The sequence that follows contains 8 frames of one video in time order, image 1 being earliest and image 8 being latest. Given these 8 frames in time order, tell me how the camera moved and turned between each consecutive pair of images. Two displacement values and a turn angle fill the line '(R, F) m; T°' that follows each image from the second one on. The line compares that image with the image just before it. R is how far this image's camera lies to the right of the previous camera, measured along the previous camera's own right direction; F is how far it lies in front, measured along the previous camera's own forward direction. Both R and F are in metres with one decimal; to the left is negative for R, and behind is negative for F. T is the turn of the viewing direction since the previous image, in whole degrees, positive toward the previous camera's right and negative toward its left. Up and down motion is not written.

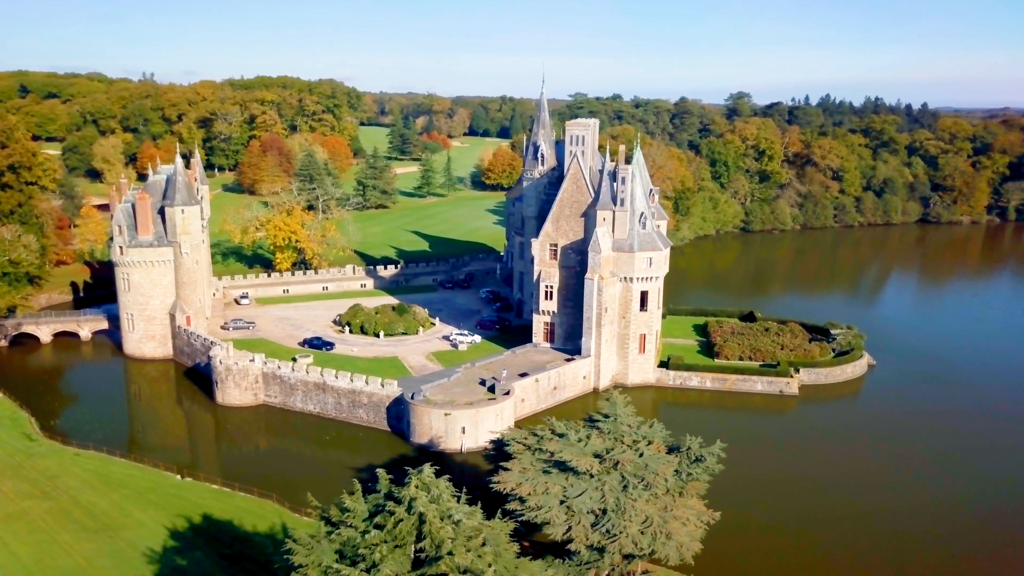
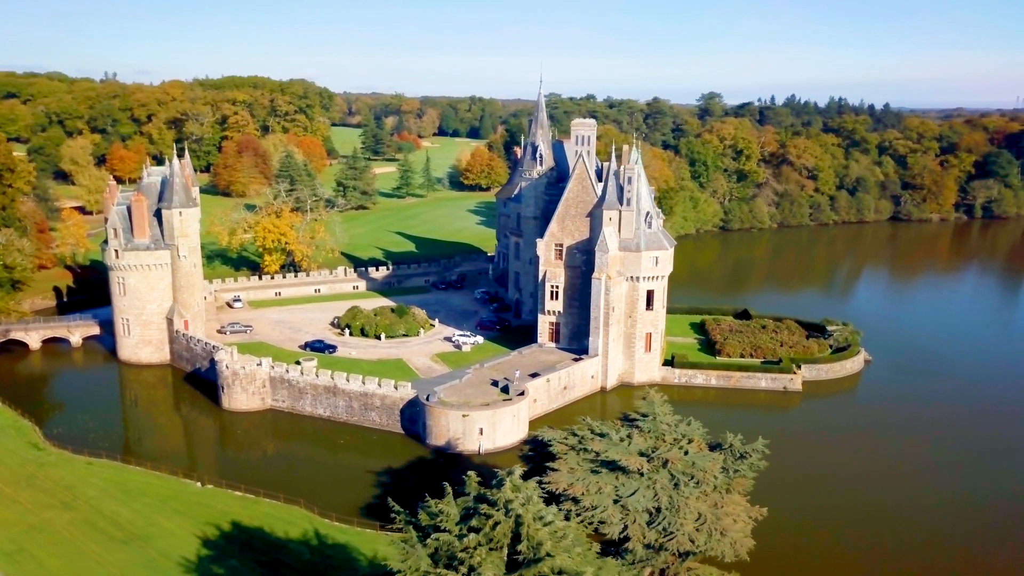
(-2.3, +0.1) m; +2°
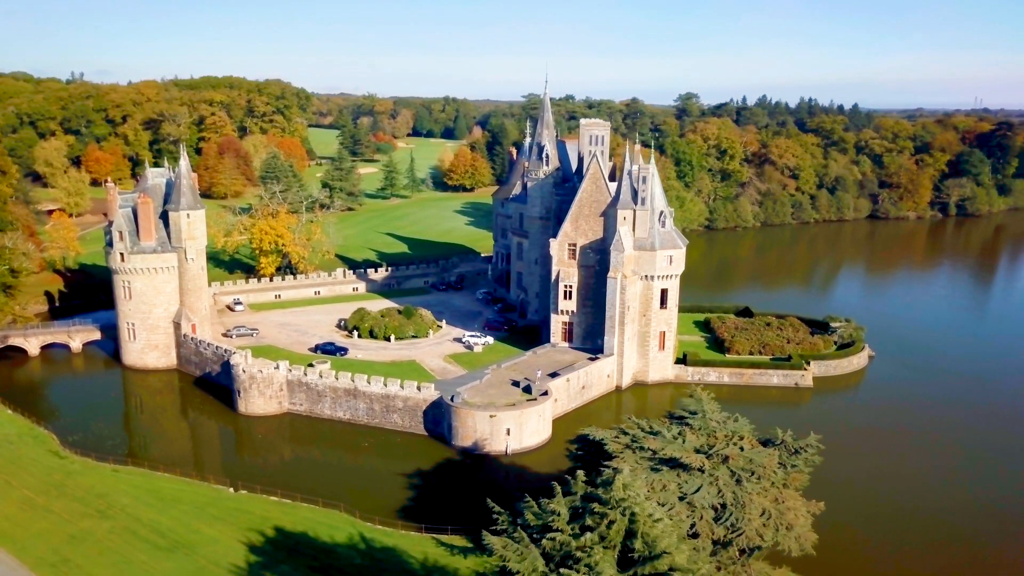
(-2.5, +0.1) m; +2°
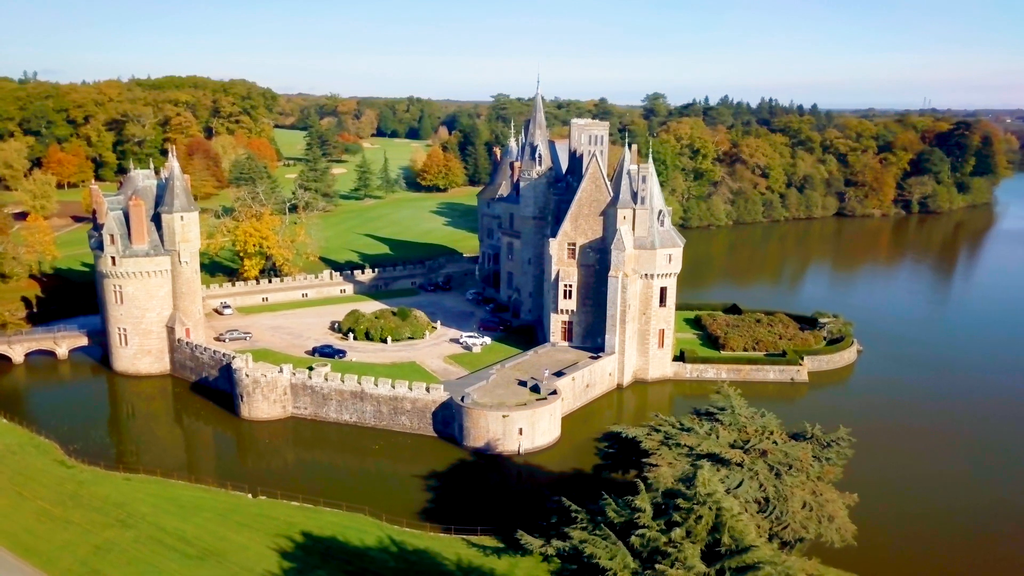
(-2.2, 0.0) m; +3°
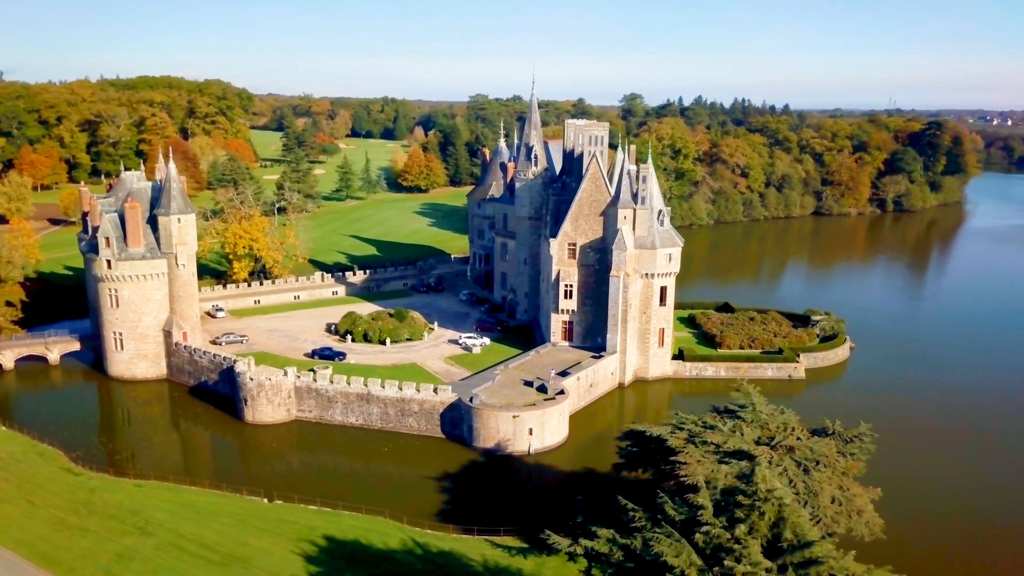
(-1.6, 0.0) m; +2°
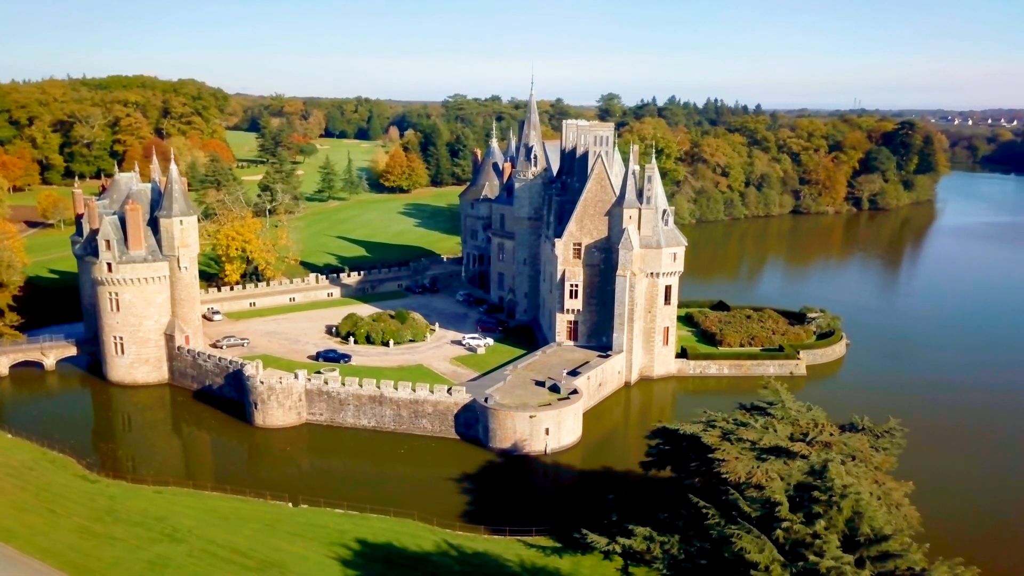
(-2.0, 0.0) m; +2°
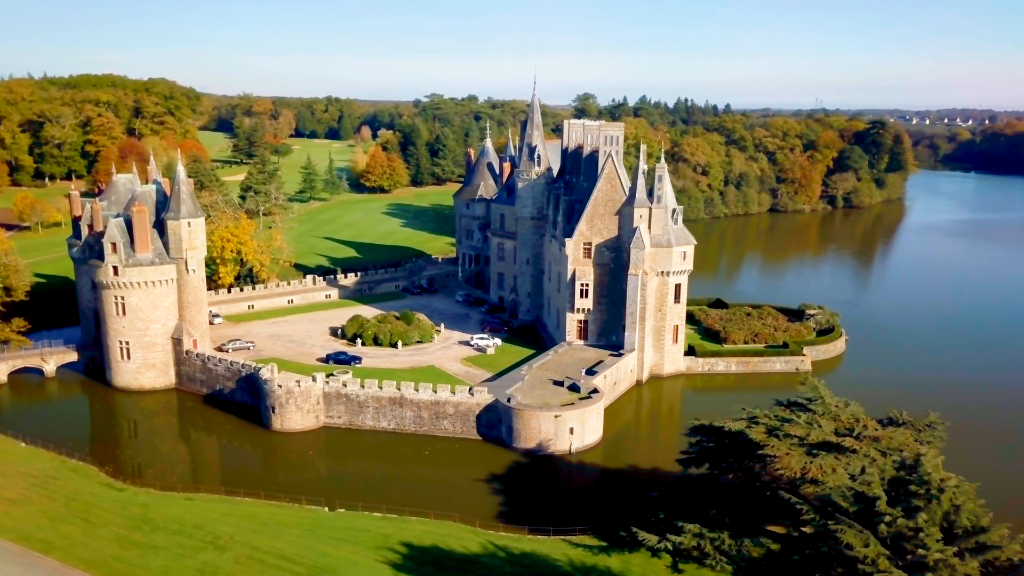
(-2.6, +0.1) m; +2°
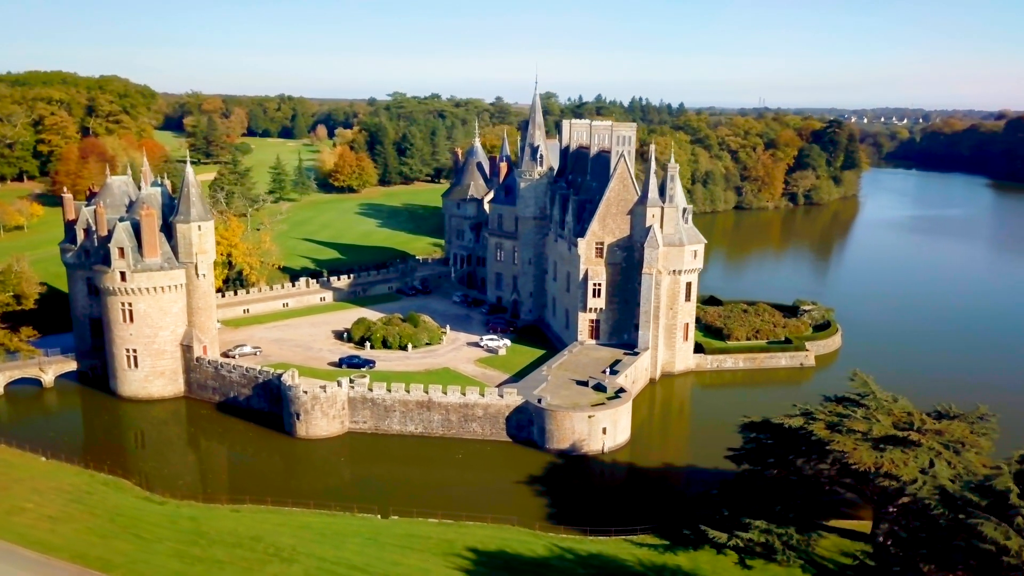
(-3.7, +0.2) m; +4°
